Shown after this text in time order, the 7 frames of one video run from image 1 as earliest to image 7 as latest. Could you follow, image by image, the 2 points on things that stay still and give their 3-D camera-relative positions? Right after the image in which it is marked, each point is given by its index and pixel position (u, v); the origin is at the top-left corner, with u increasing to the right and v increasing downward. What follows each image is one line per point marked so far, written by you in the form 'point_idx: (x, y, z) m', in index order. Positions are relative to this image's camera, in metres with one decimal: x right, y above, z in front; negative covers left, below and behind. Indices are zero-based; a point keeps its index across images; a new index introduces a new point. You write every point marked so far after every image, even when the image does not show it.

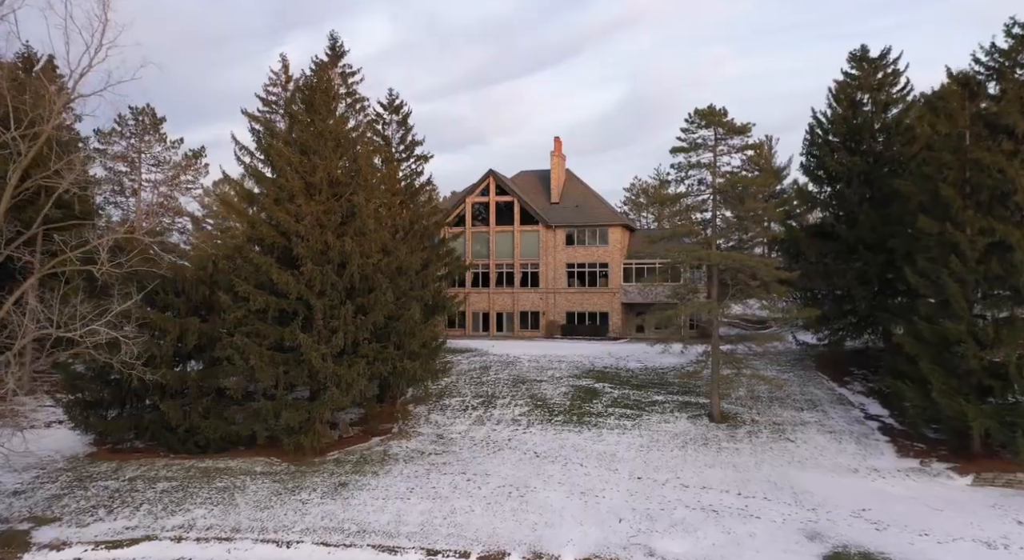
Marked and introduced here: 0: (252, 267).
0: (-7.1, +0.3, +17.7) m
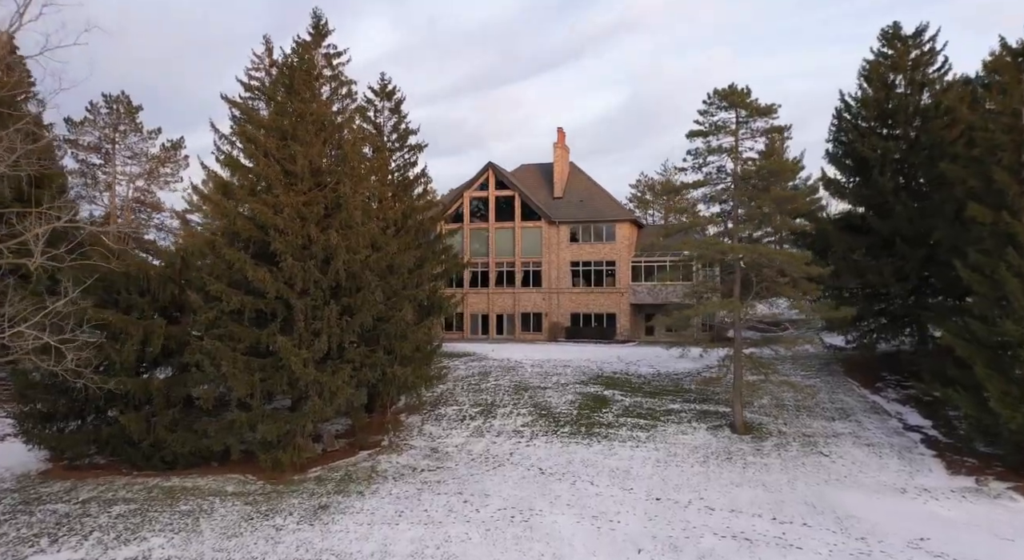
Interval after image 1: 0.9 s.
0: (-7.1, +0.4, +15.9) m
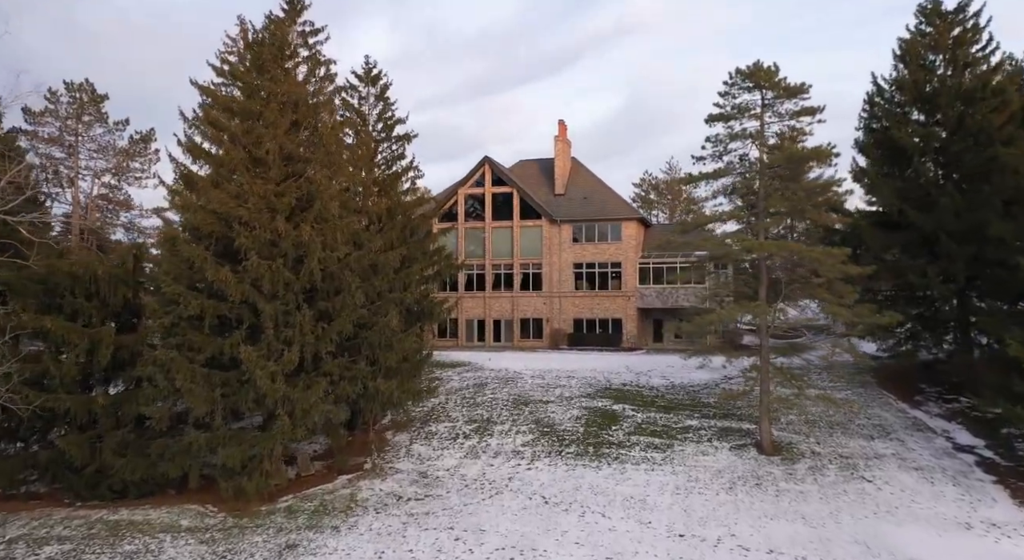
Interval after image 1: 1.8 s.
0: (-7.1, +0.4, +13.9) m
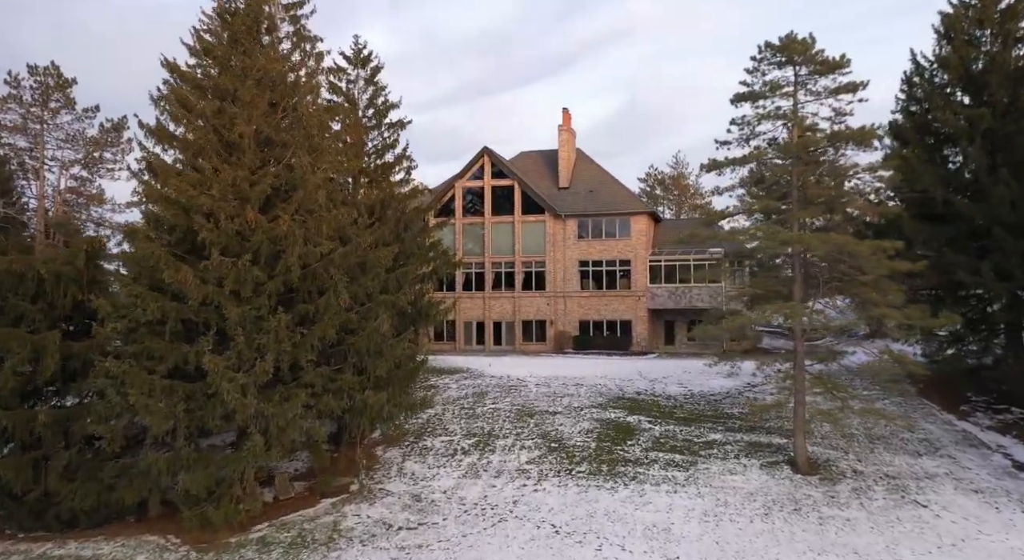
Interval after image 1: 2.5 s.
0: (-7.0, +0.4, +12.2) m
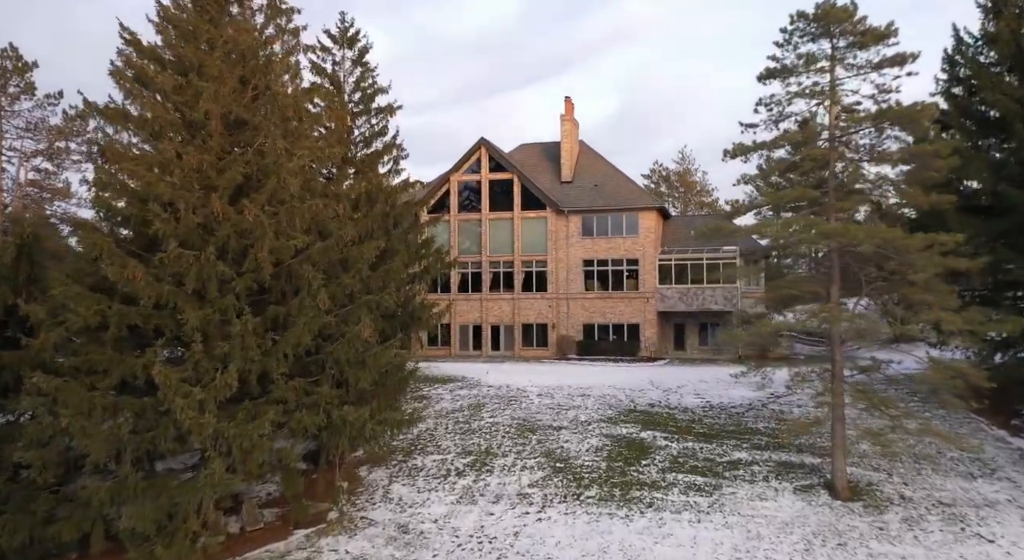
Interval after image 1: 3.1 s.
0: (-7.0, +0.4, +10.5) m
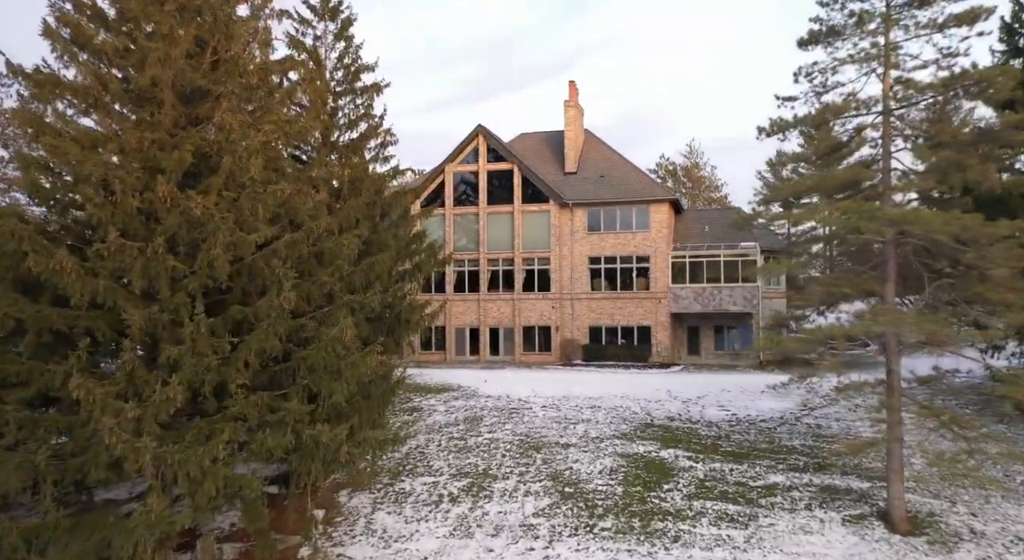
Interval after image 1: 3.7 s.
0: (-7.0, +0.5, +8.7) m
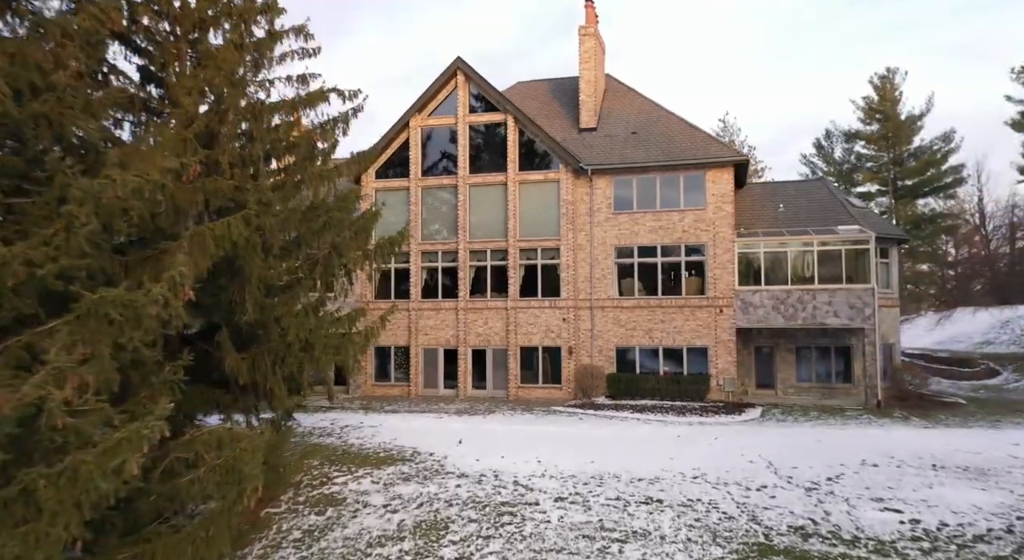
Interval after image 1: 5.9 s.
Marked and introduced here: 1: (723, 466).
0: (-7.1, +0.7, +2.2) m
1: (+3.0, -2.7, +9.6) m
